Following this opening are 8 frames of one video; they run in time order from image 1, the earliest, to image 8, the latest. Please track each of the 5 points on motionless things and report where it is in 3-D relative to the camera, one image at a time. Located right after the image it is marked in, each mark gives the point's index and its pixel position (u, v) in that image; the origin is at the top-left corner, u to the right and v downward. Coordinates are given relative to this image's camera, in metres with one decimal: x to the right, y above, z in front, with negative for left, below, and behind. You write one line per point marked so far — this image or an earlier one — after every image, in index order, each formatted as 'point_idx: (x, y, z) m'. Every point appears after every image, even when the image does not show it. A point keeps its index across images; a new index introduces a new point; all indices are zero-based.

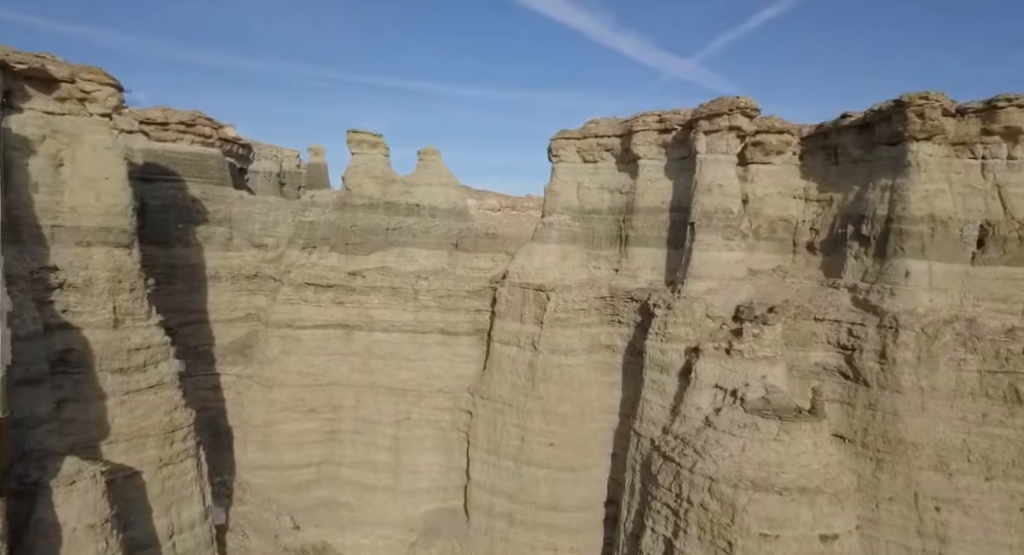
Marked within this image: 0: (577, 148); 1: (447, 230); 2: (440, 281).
0: (+1.2, +2.5, +11.2) m
1: (-1.3, +1.0, +11.9) m
2: (-1.4, -0.1, +11.3) m
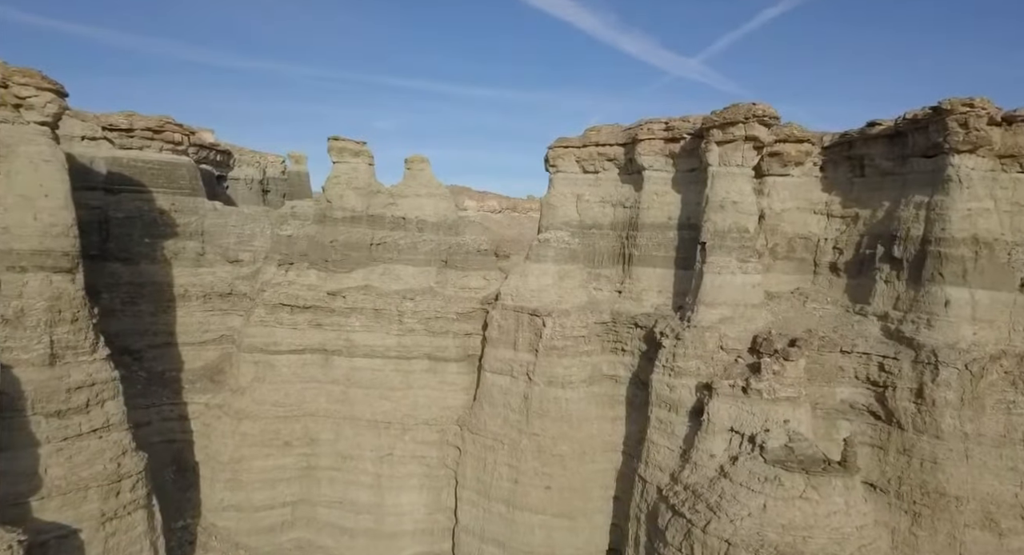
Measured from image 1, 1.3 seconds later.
0: (+1.1, +2.1, +10.3) m
1: (-1.4, +0.6, +11.0) m
2: (-1.5, -0.4, +10.3) m
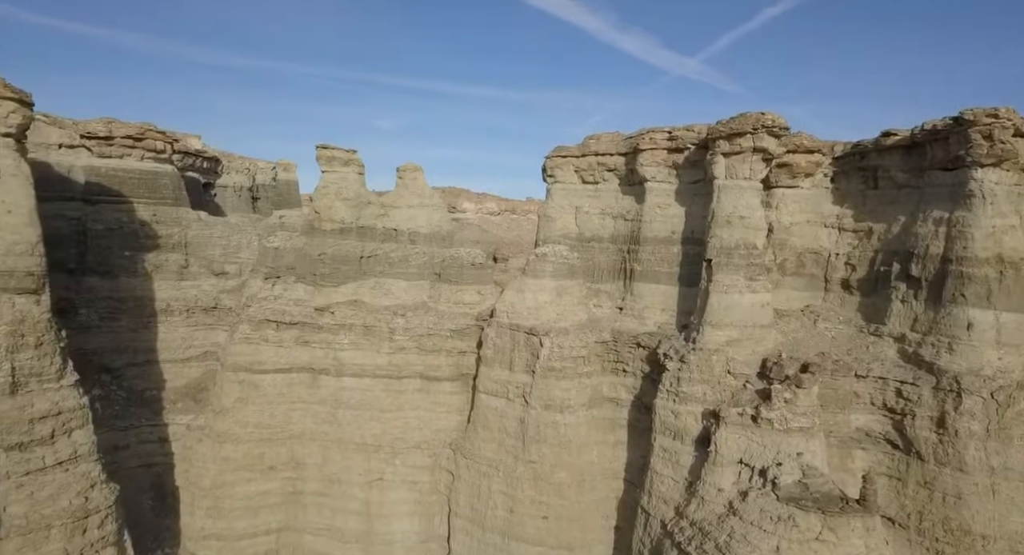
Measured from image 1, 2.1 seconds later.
0: (+1.1, +1.8, +9.8) m
1: (-1.5, +0.4, +10.5) m
2: (-1.6, -0.7, +9.9) m
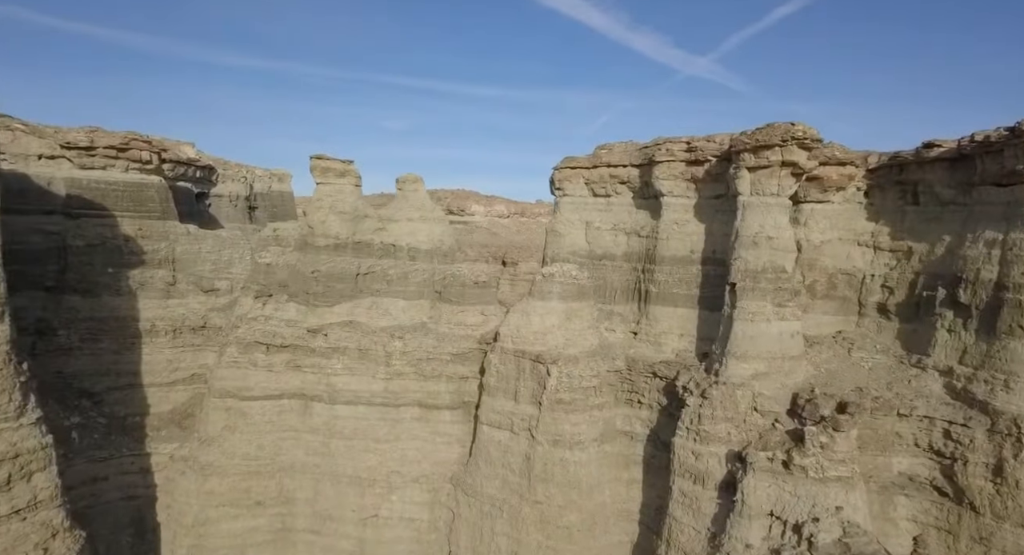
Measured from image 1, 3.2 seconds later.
0: (+1.1, +1.5, +9.1) m
1: (-1.4, +0.1, +9.9) m
2: (-1.5, -1.0, +9.2) m
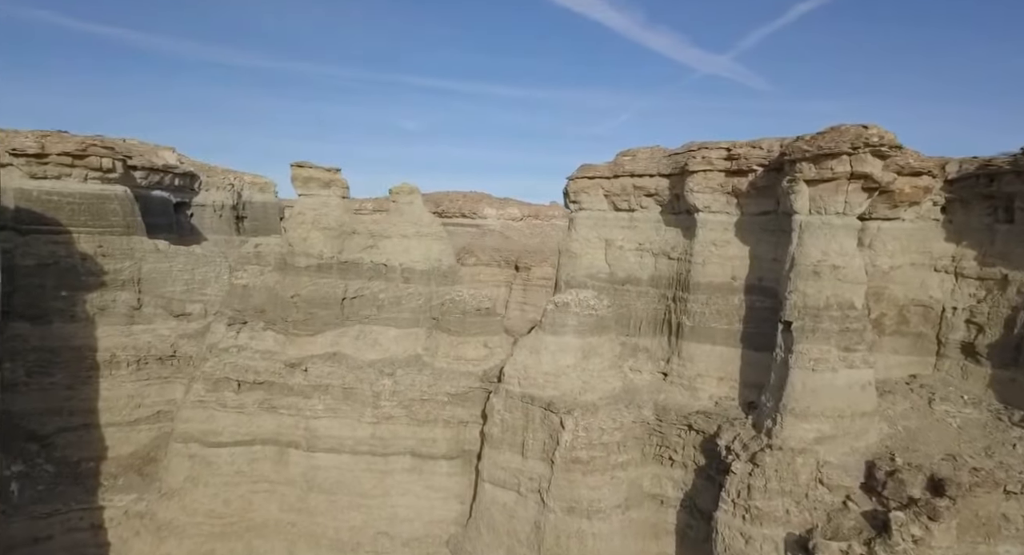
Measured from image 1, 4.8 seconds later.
0: (+1.2, +1.2, +7.8) m
1: (-1.3, -0.3, +8.6) m
2: (-1.4, -1.4, +8.0) m
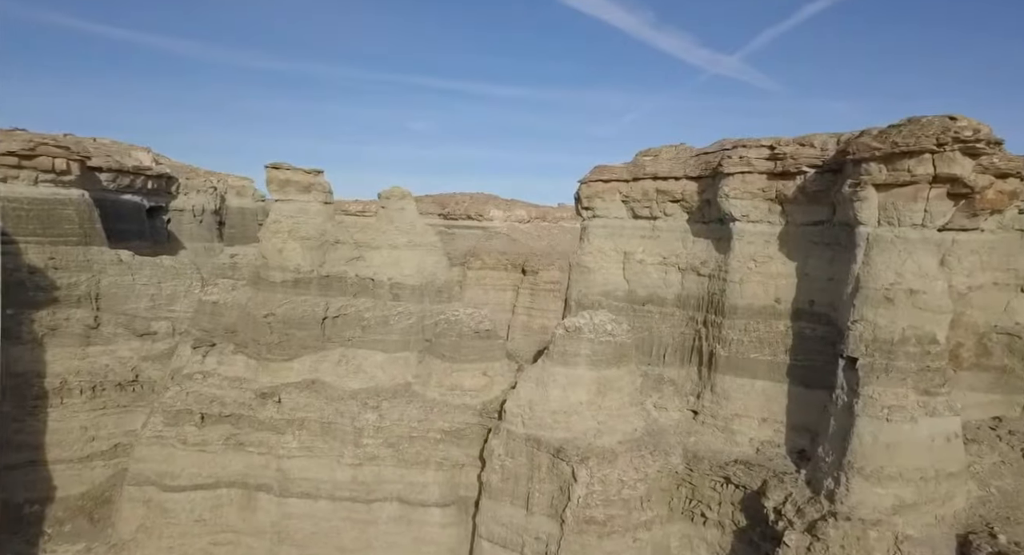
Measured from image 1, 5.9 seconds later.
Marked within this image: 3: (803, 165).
0: (+1.3, +0.9, +6.8) m
1: (-1.2, -0.5, +7.5) m
2: (-1.4, -1.6, +6.9) m
3: (+2.8, +1.1, +5.6) m
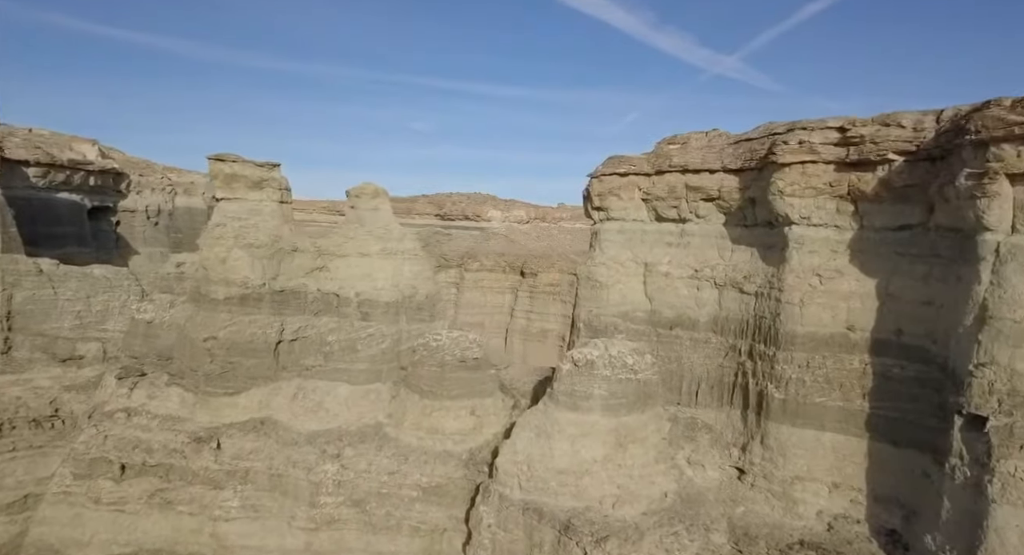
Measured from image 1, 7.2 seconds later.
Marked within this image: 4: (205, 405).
0: (+1.2, +0.8, +5.4) m
1: (-1.3, -0.7, +6.2) m
2: (-1.4, -1.7, +5.6) m
3: (+2.7, +0.9, +4.2) m
4: (-3.1, -1.3, +6.0) m
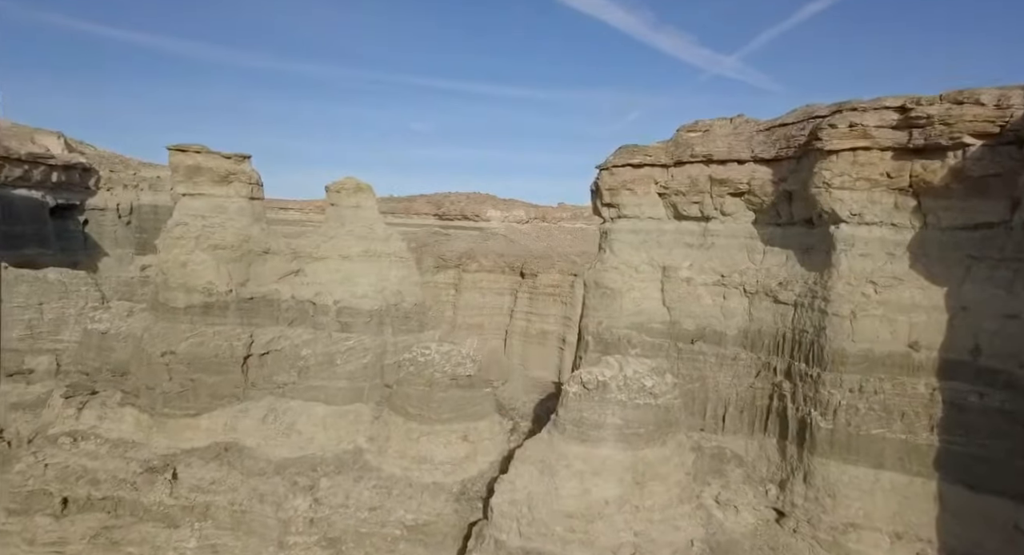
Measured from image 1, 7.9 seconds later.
0: (+1.2, +0.7, +4.7) m
1: (-1.3, -0.8, +5.4) m
2: (-1.4, -1.8, +4.8) m
3: (+2.7, +0.9, +3.5) m
4: (-3.1, -1.3, +5.3) m
